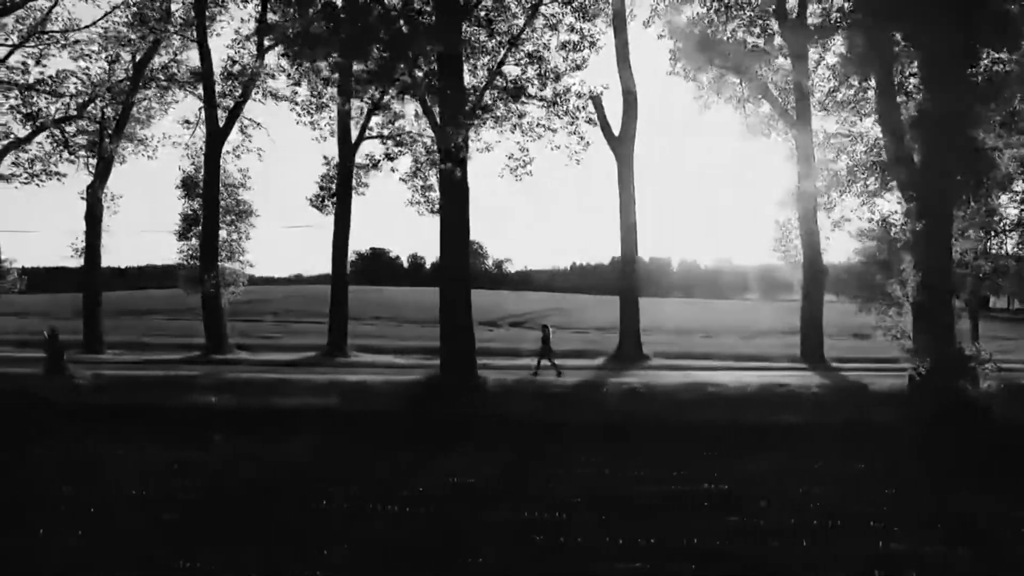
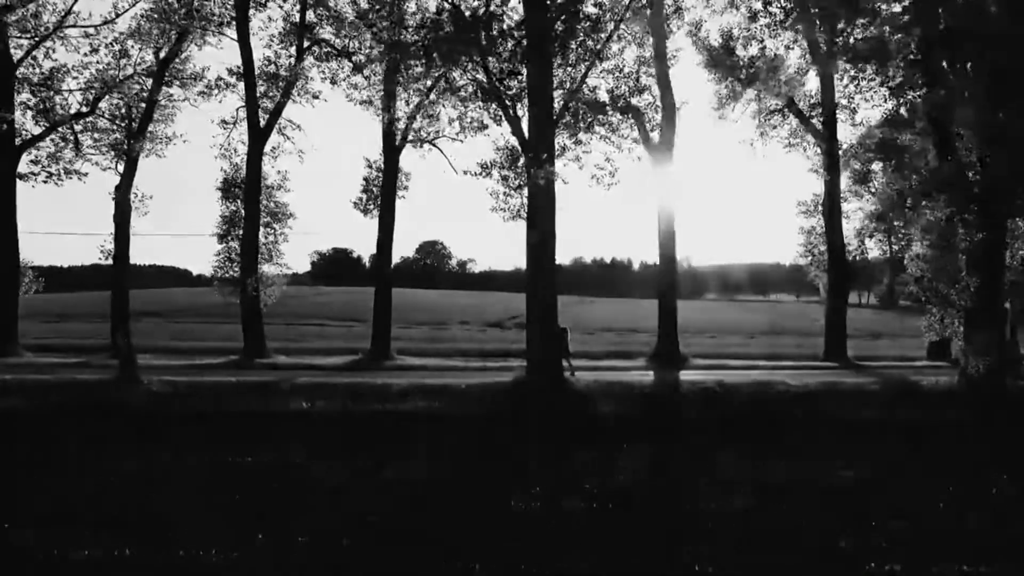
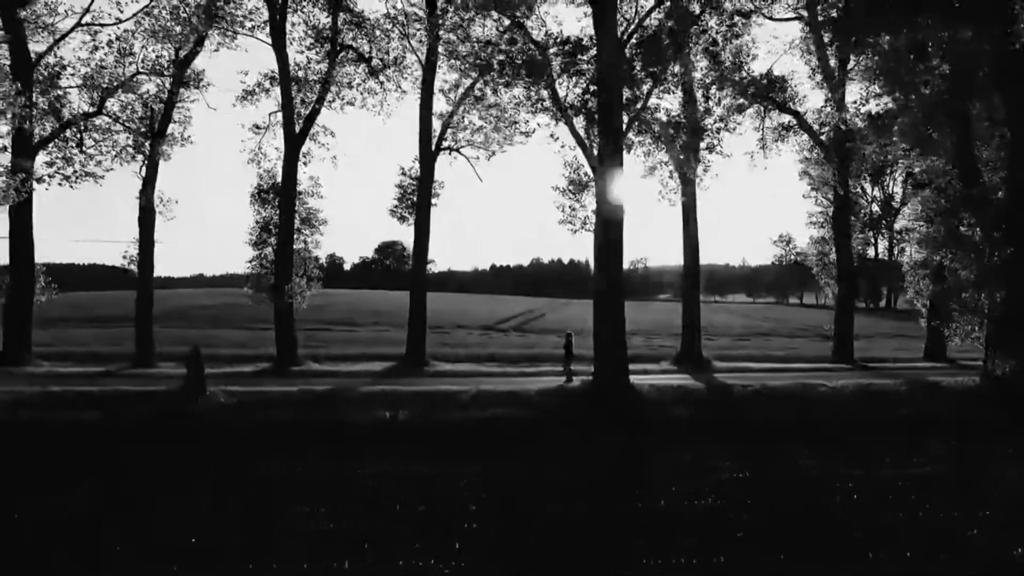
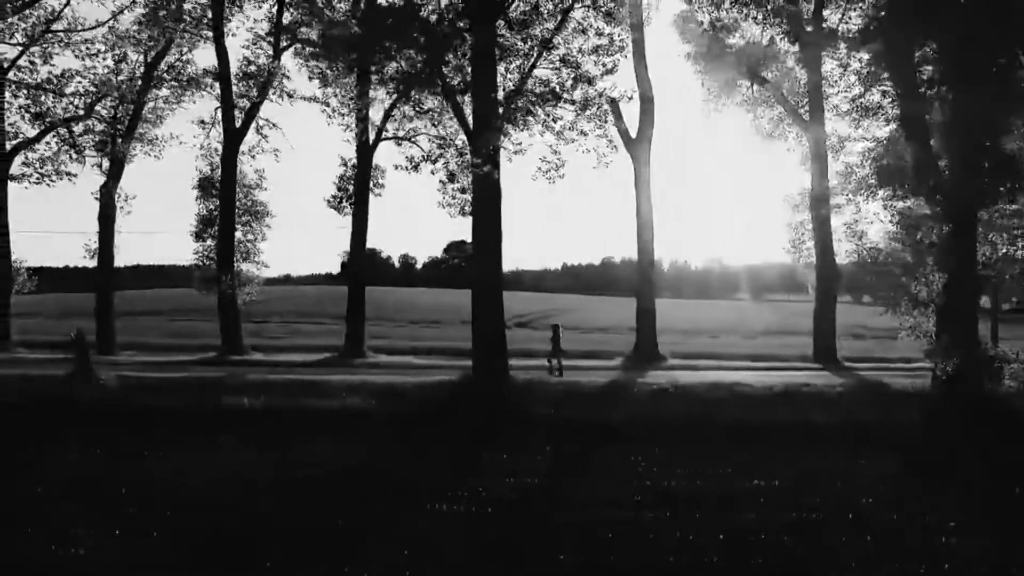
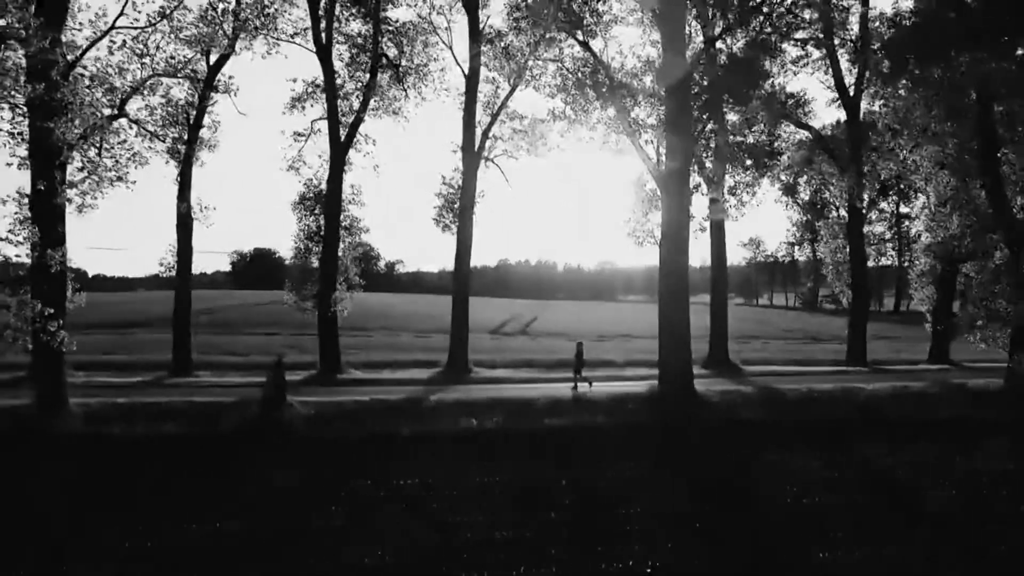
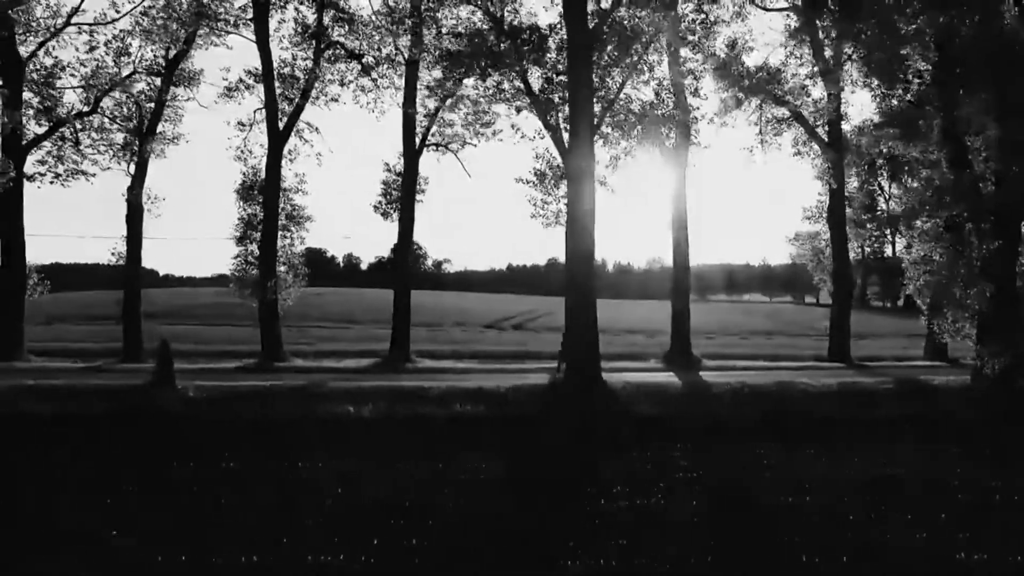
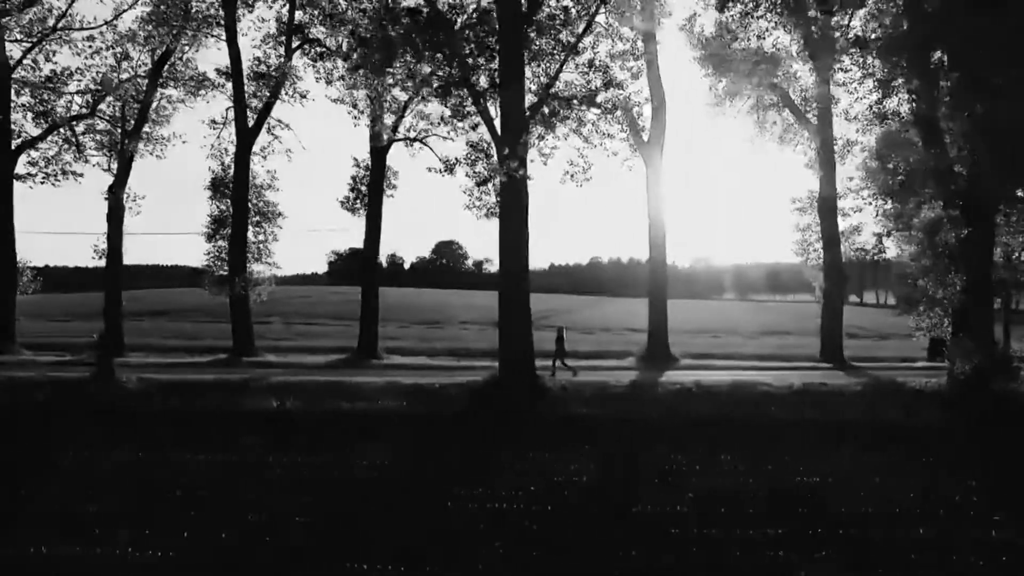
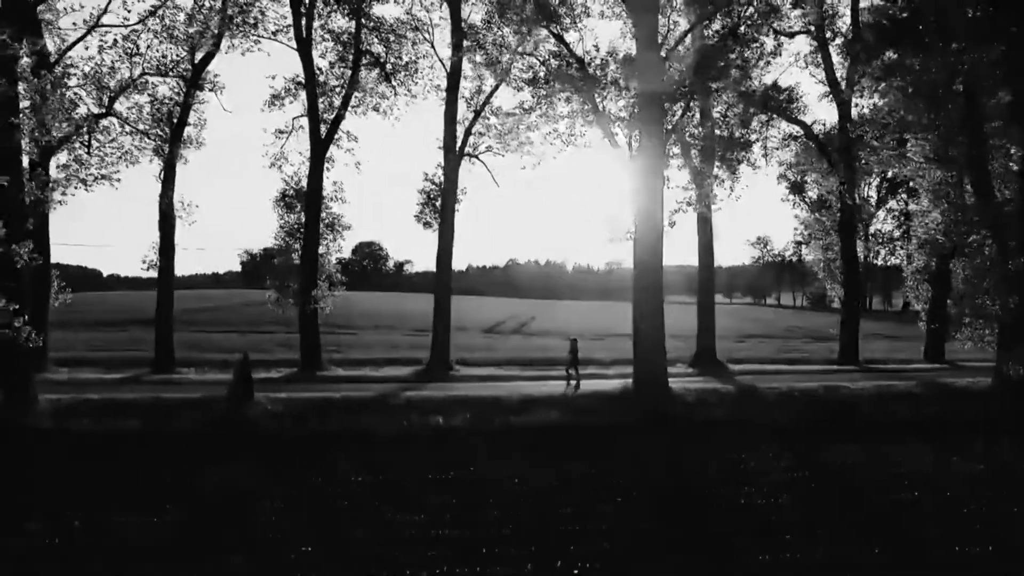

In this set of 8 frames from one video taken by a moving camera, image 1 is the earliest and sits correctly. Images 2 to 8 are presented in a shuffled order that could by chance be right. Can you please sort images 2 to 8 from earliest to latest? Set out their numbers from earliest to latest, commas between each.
4, 7, 2, 6, 3, 8, 5
